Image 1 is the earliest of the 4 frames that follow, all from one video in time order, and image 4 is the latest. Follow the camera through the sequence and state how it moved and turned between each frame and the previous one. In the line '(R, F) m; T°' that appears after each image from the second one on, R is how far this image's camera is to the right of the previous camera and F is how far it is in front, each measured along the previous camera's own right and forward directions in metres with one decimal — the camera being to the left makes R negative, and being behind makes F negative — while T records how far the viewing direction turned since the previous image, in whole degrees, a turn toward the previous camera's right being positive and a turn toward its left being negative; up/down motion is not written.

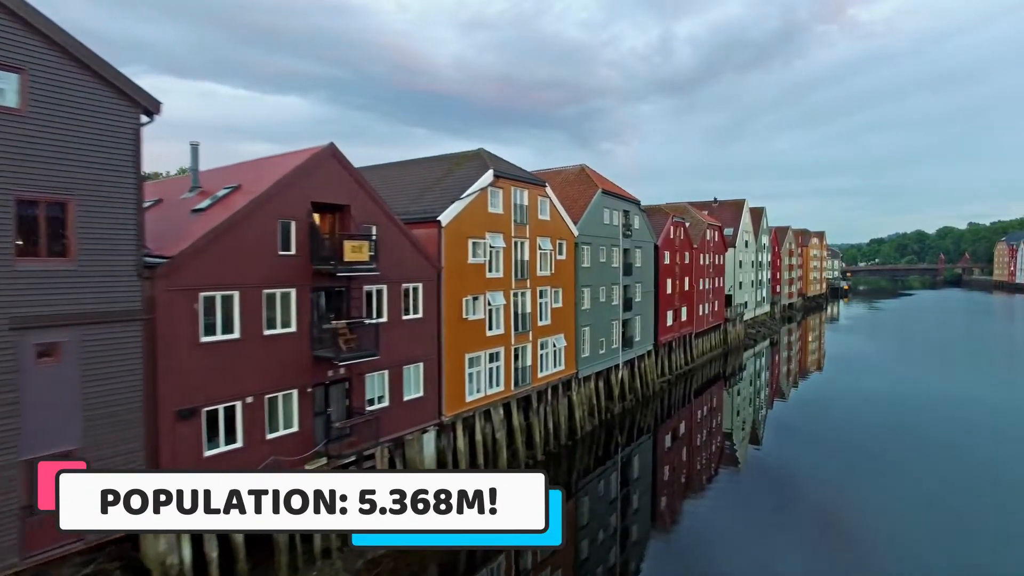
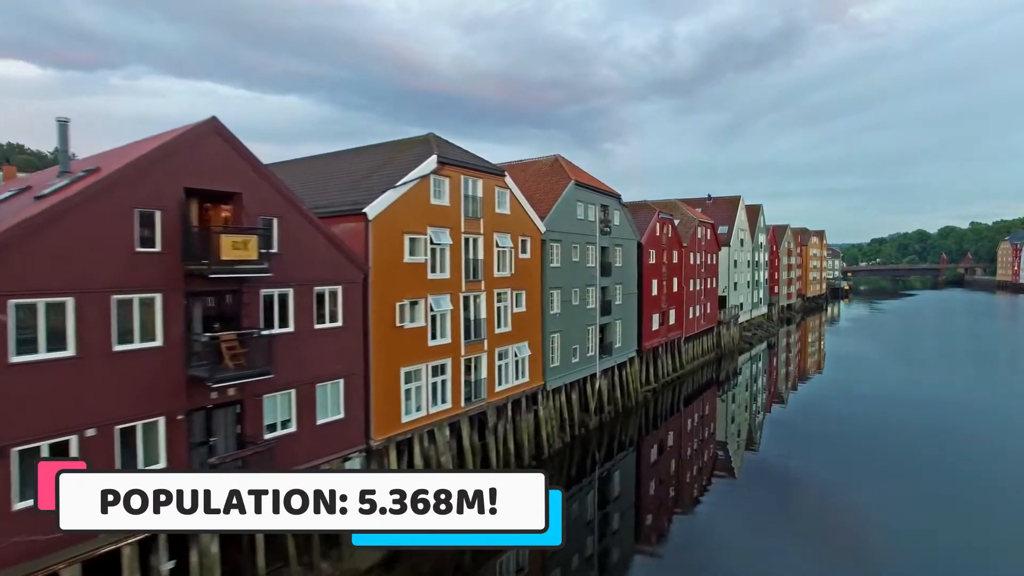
(+1.9, +2.2) m; 0°
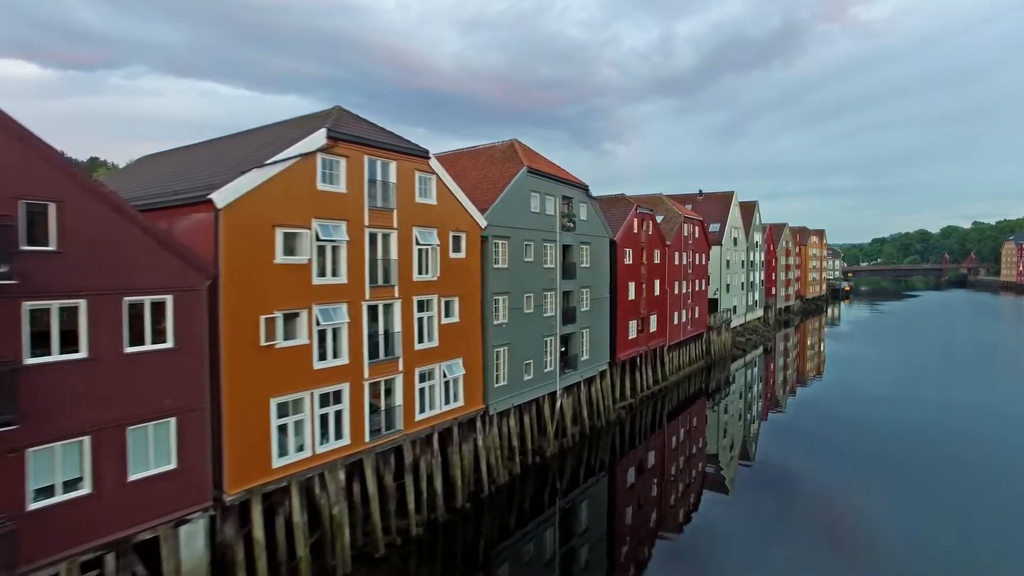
(+2.5, +3.0) m; 0°
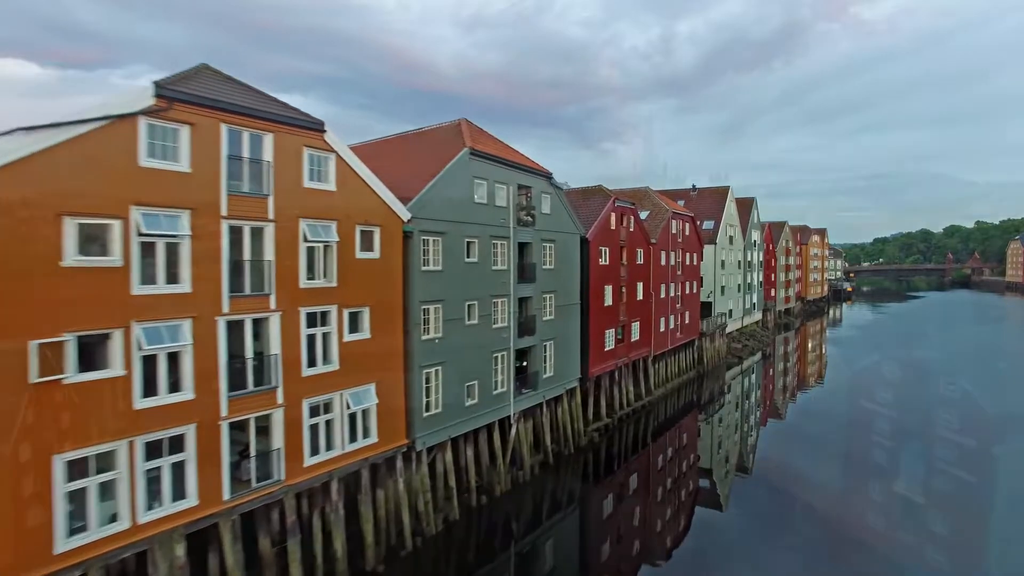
(+2.2, +3.1) m; 0°
